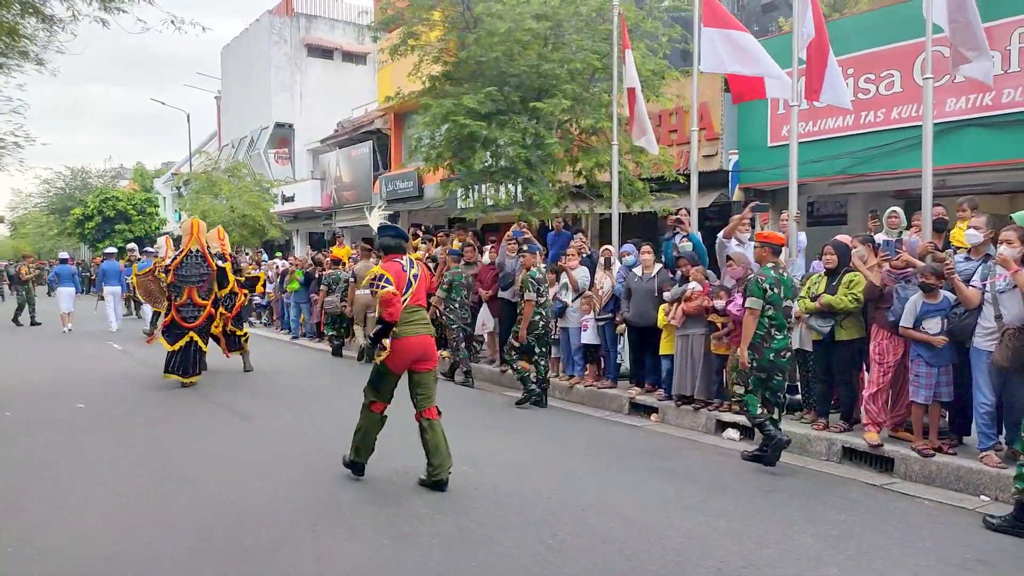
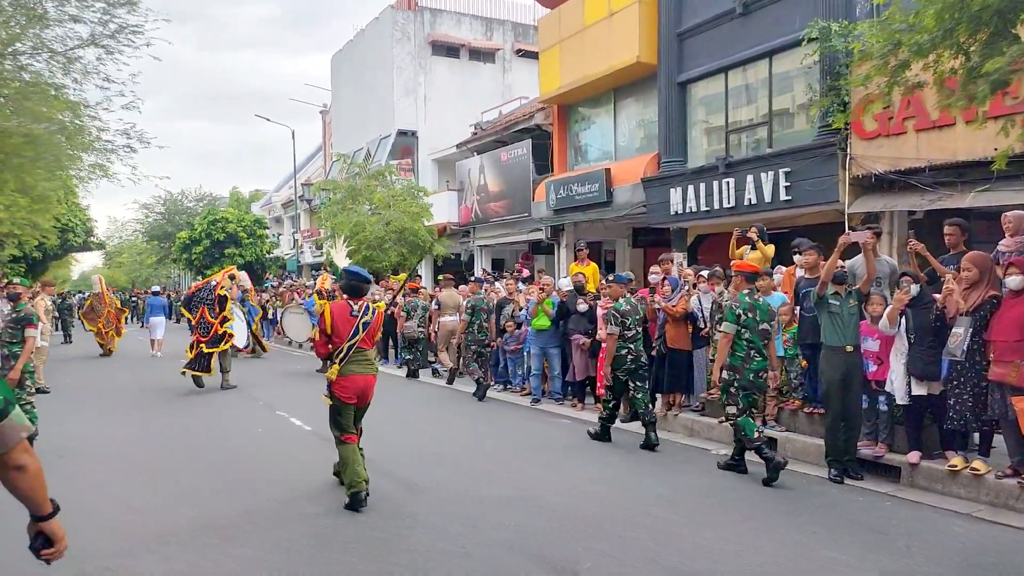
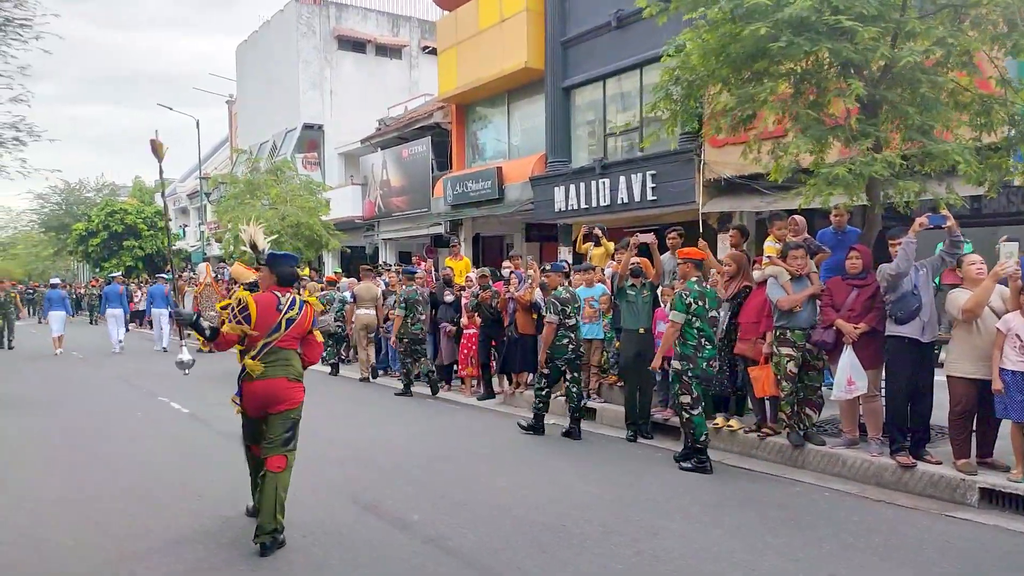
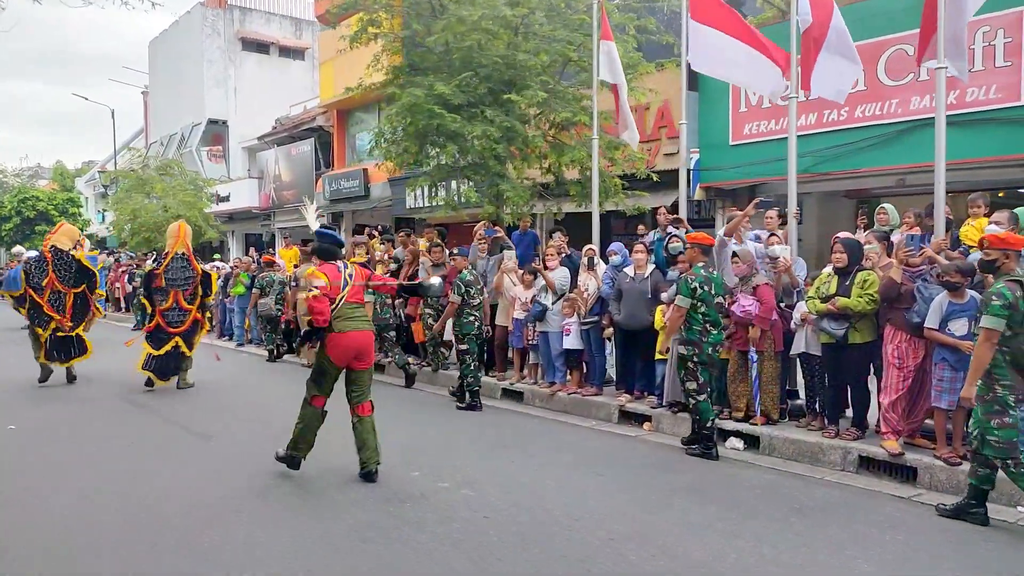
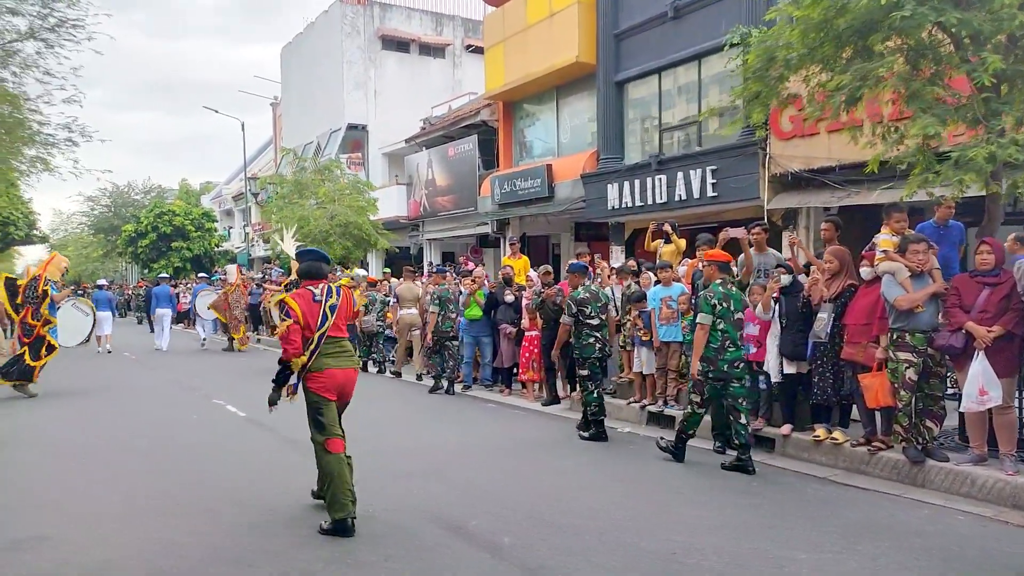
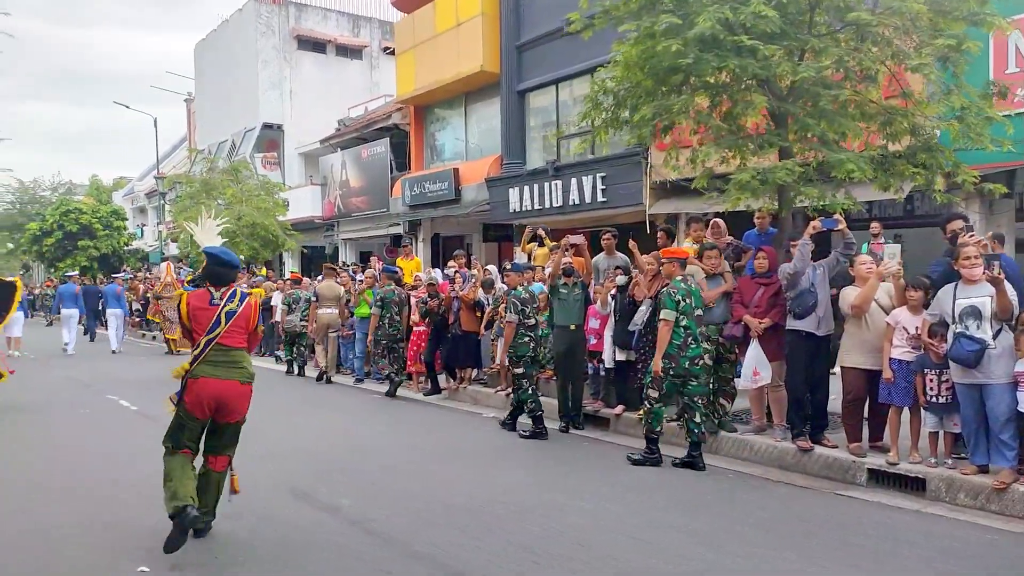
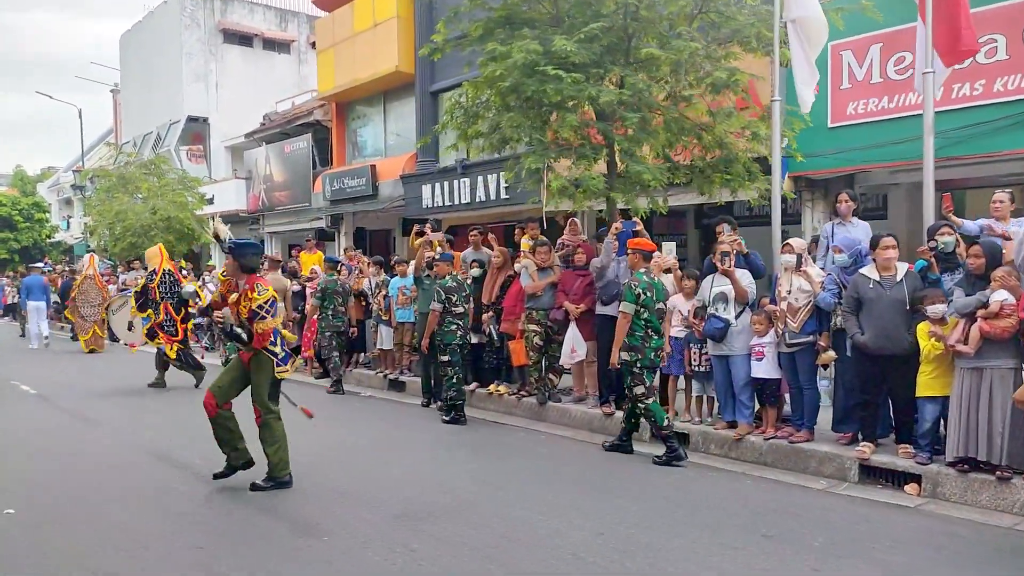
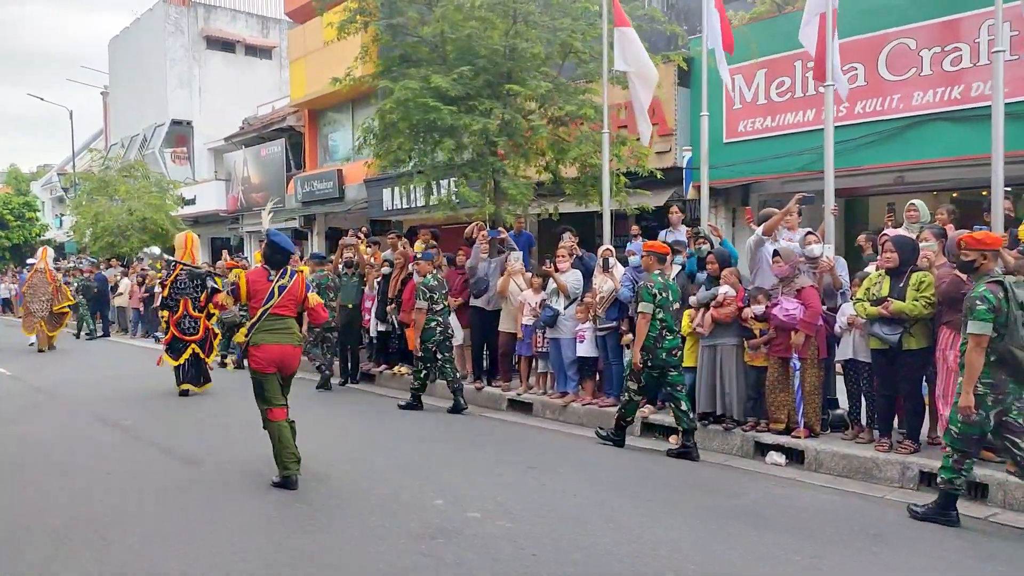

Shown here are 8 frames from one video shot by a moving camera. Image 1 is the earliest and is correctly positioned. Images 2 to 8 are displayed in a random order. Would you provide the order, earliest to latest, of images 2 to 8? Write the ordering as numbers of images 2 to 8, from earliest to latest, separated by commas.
4, 8, 7, 6, 3, 5, 2
